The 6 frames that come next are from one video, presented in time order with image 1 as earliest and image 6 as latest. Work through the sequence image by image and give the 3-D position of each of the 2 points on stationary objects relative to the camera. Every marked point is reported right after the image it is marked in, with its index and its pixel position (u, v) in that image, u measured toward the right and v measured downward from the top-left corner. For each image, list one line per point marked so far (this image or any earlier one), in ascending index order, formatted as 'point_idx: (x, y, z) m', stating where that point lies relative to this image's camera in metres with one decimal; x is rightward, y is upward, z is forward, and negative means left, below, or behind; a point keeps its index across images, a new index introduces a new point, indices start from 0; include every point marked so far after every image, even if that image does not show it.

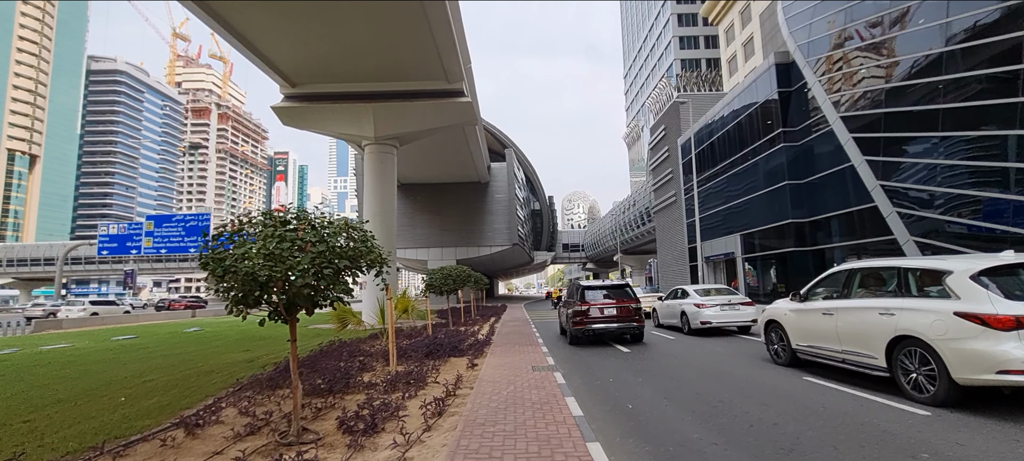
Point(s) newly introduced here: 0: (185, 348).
0: (-9.0, -3.3, +14.2) m
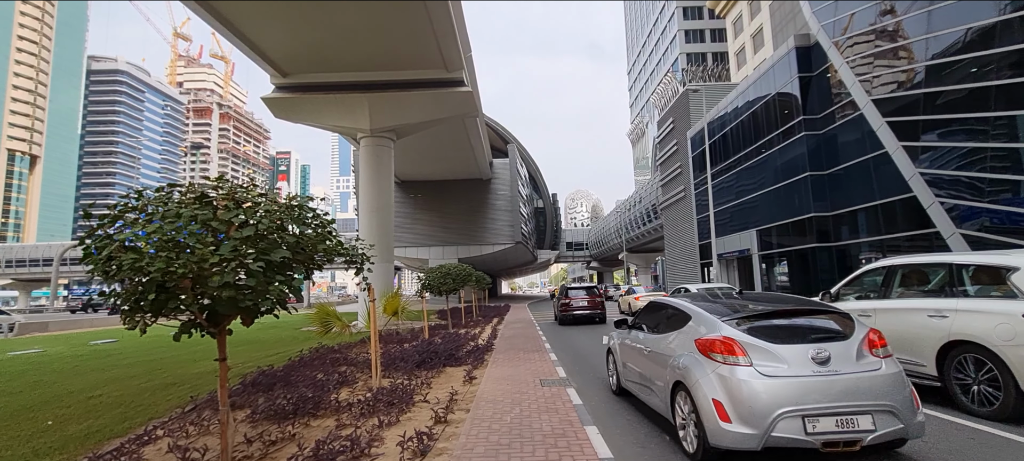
0: (-8.9, -3.1, +13.1) m
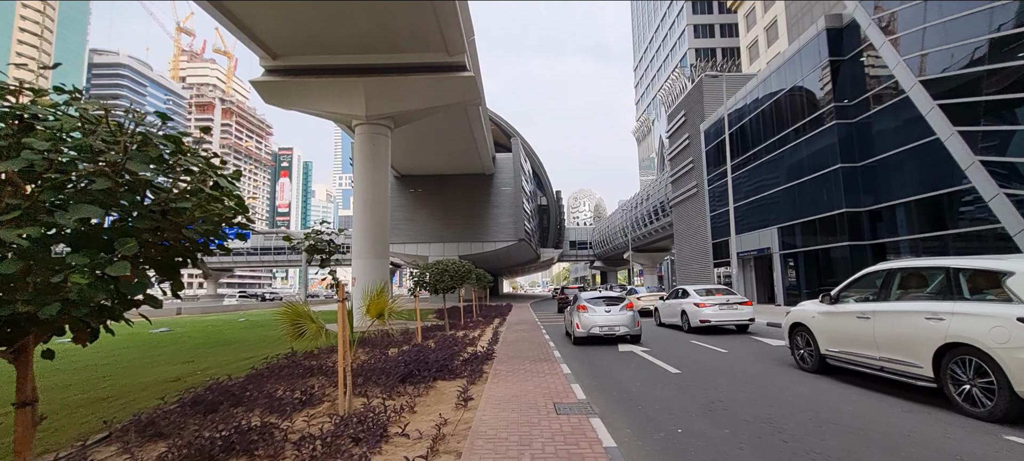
0: (-8.8, -2.9, +11.7) m
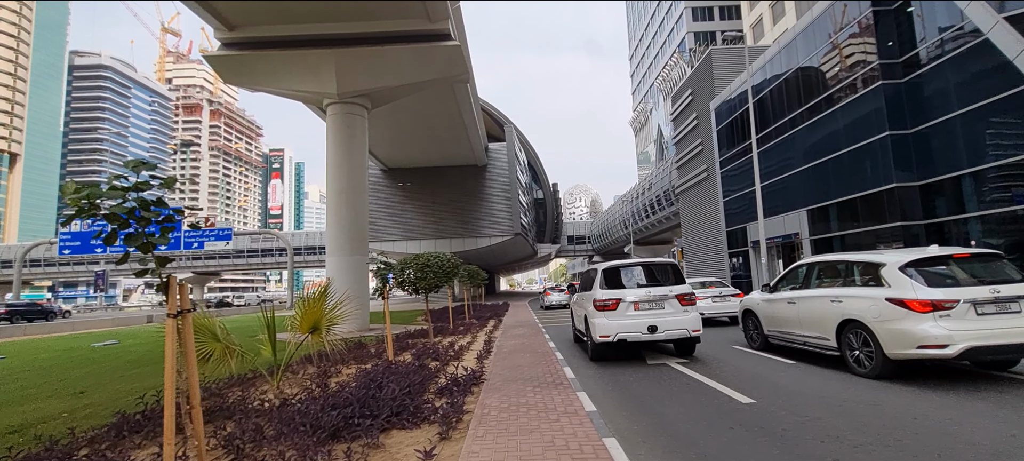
0: (-8.9, -2.7, +9.1) m
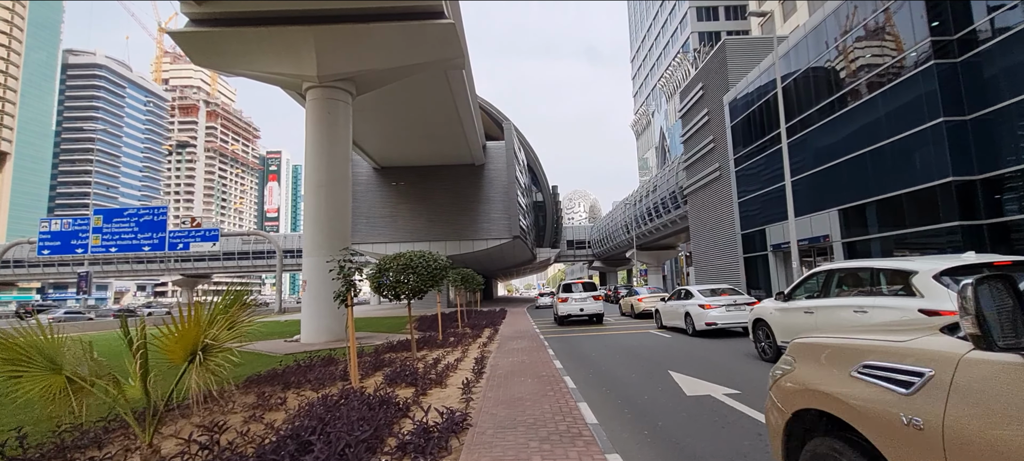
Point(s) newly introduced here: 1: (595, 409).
0: (-8.9, -2.5, +7.2) m
1: (+1.0, -1.9, +5.6) m
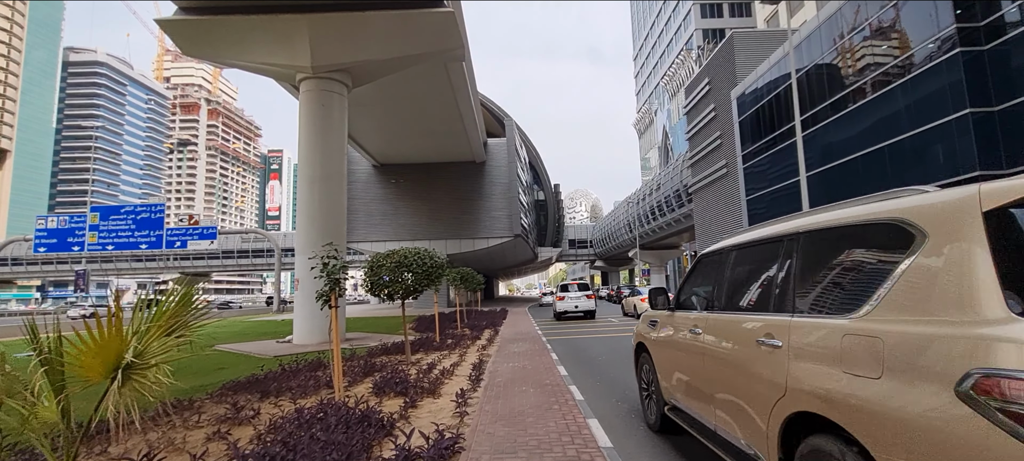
0: (-8.9, -2.4, +6.6) m
1: (+1.0, -1.9, +4.9) m
